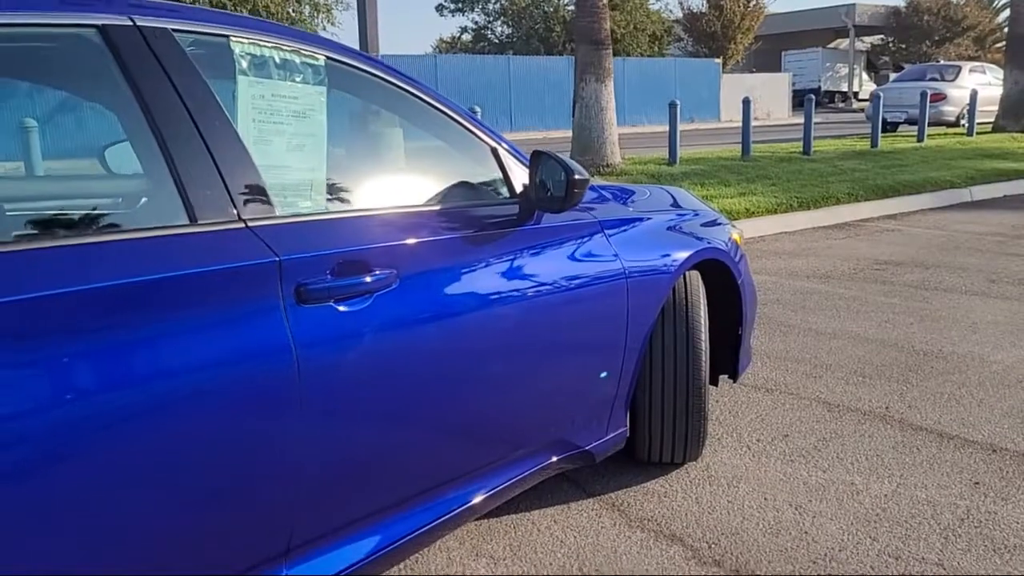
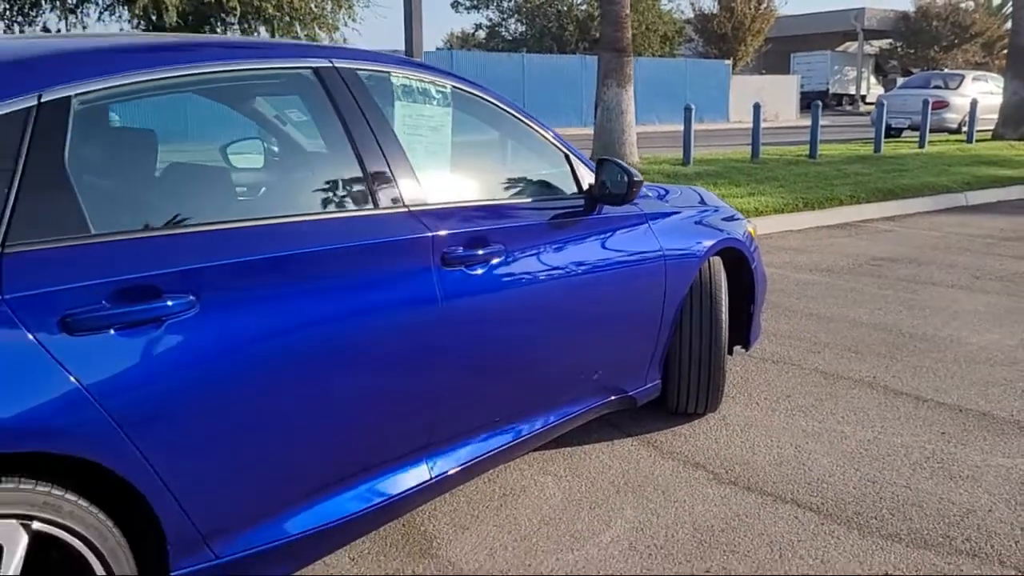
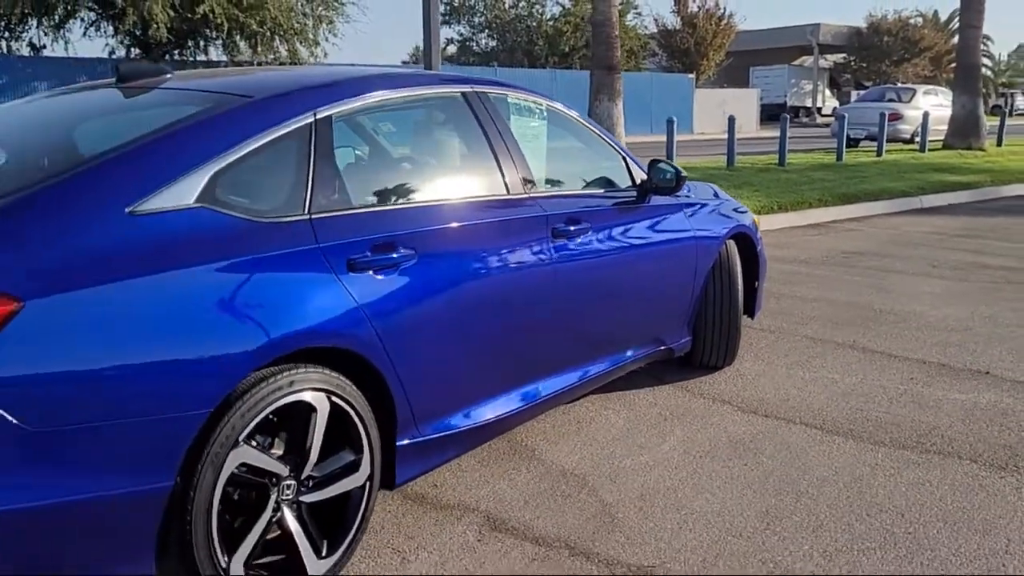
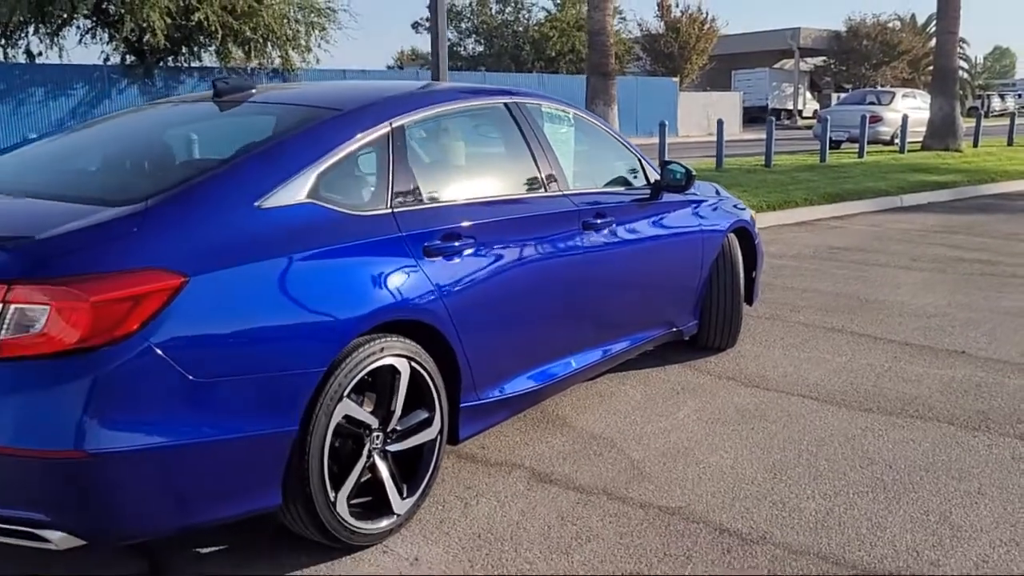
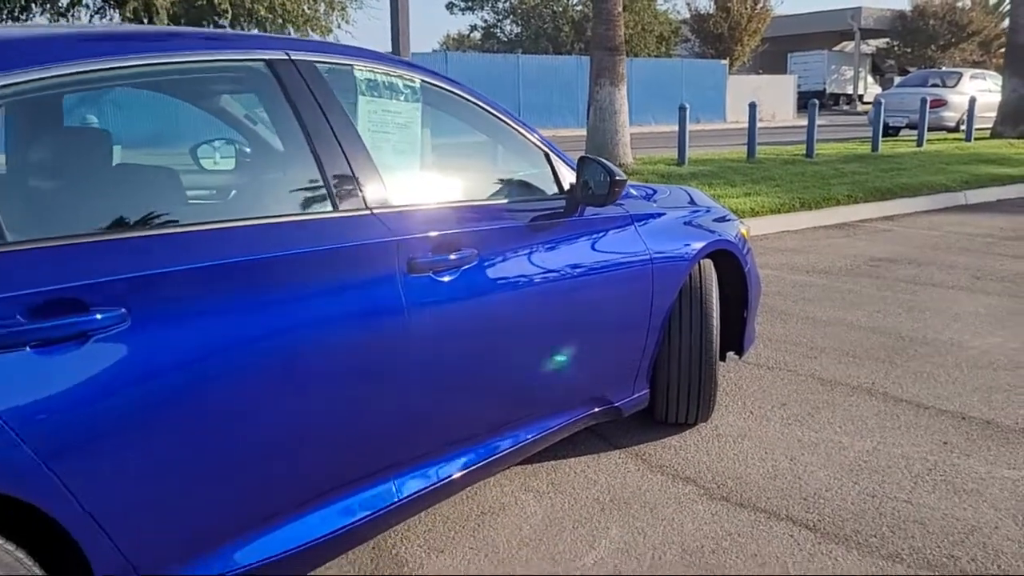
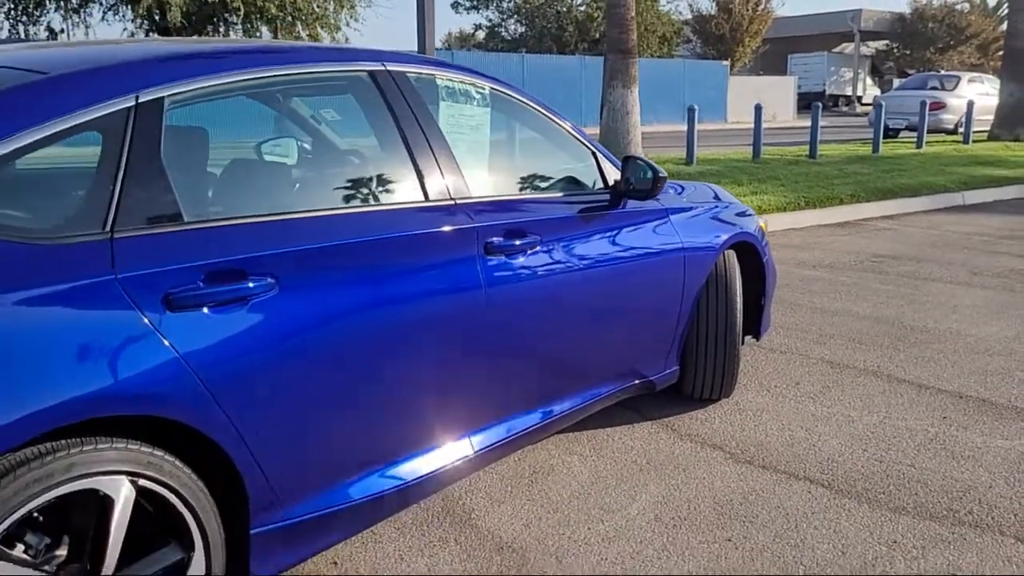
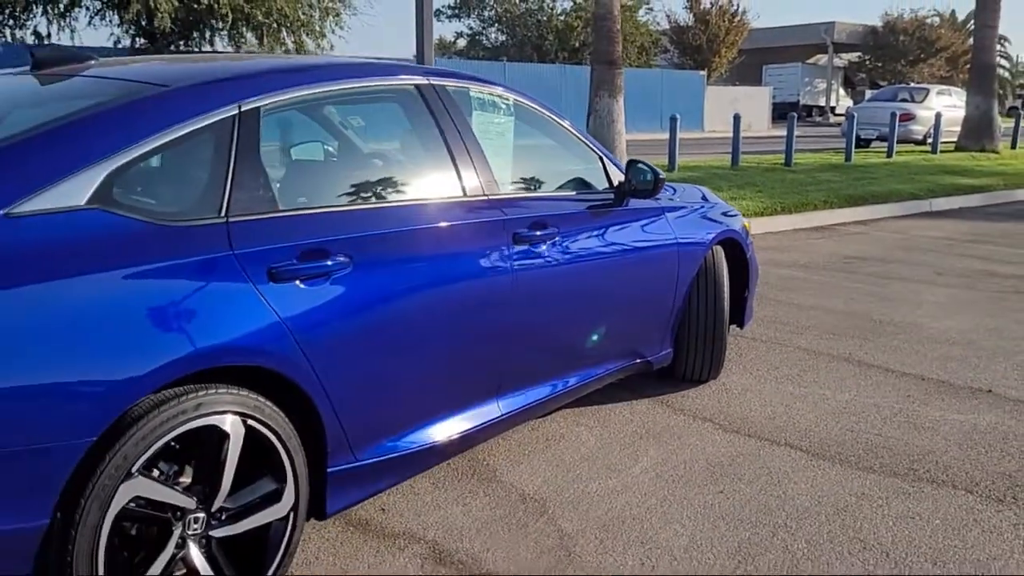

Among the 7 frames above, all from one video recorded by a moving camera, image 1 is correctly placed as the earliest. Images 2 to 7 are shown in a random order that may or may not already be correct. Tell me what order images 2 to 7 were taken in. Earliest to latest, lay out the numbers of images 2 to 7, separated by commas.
5, 2, 6, 7, 3, 4
